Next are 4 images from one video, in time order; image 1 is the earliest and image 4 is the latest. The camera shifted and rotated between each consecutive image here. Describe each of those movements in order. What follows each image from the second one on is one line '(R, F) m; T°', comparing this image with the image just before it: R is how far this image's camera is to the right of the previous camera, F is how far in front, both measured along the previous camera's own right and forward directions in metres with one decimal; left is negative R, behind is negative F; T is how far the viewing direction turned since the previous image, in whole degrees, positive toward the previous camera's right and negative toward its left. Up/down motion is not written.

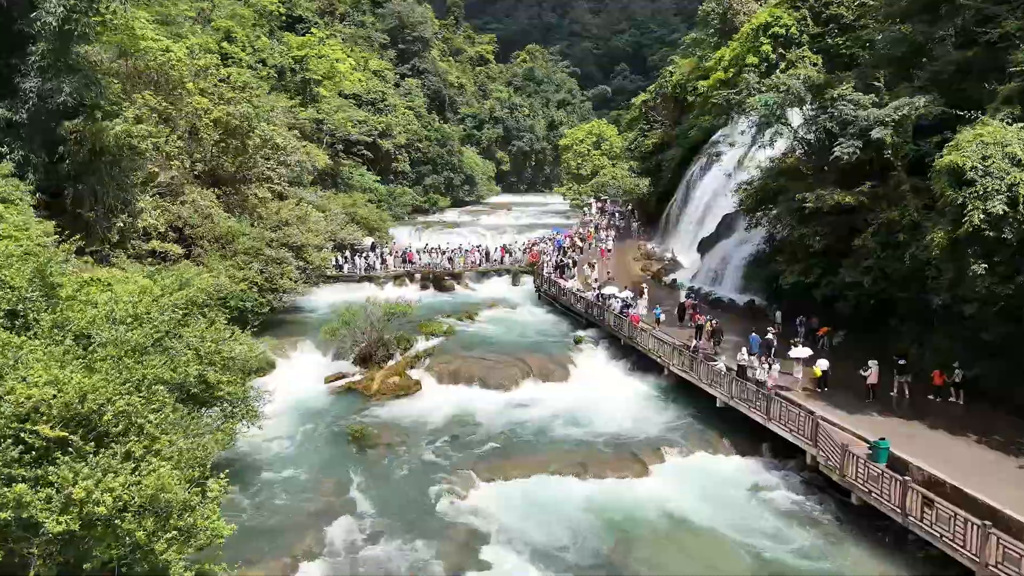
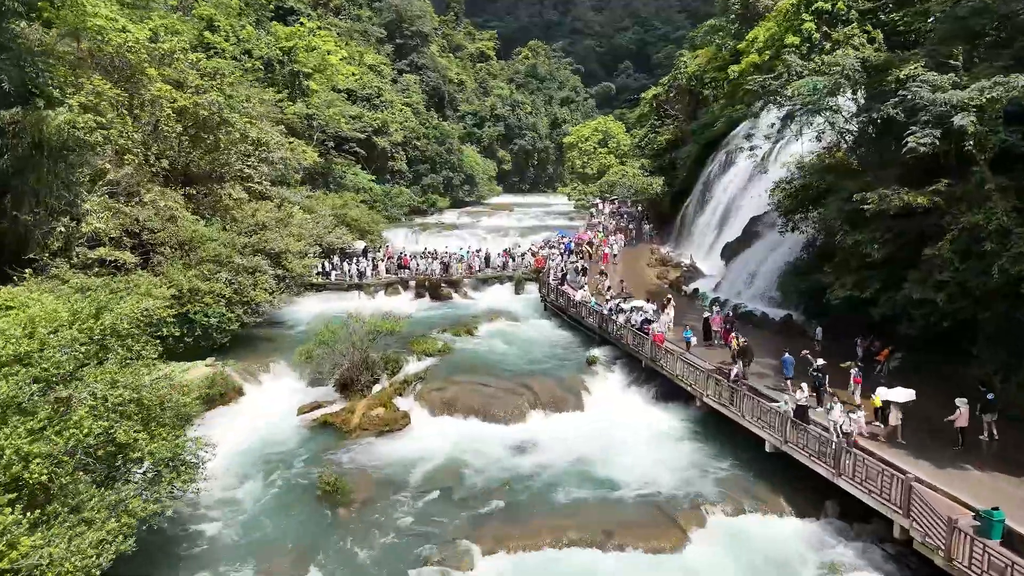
(-0.1, +2.3) m; 0°
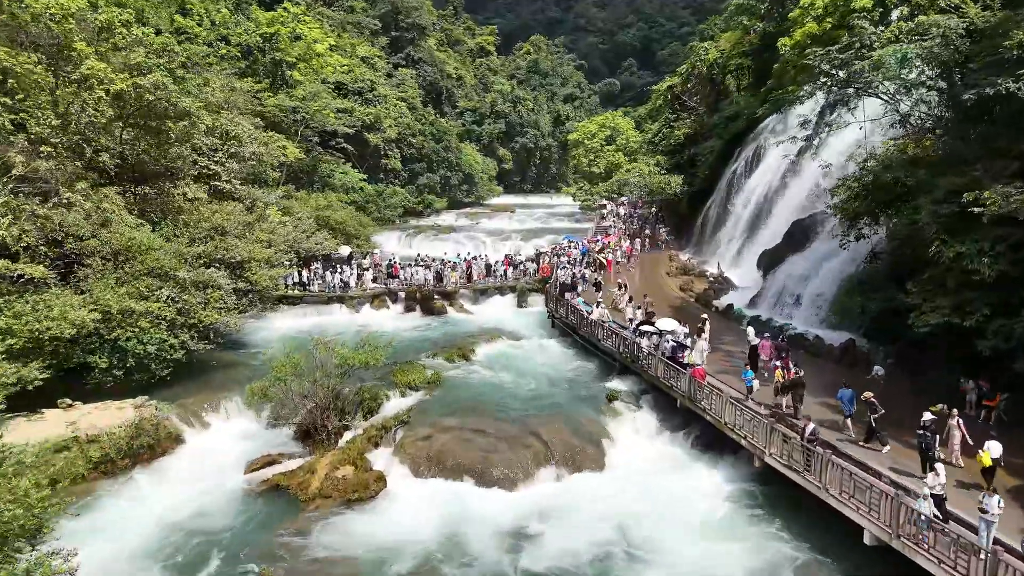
(-0.1, +2.9) m; 0°
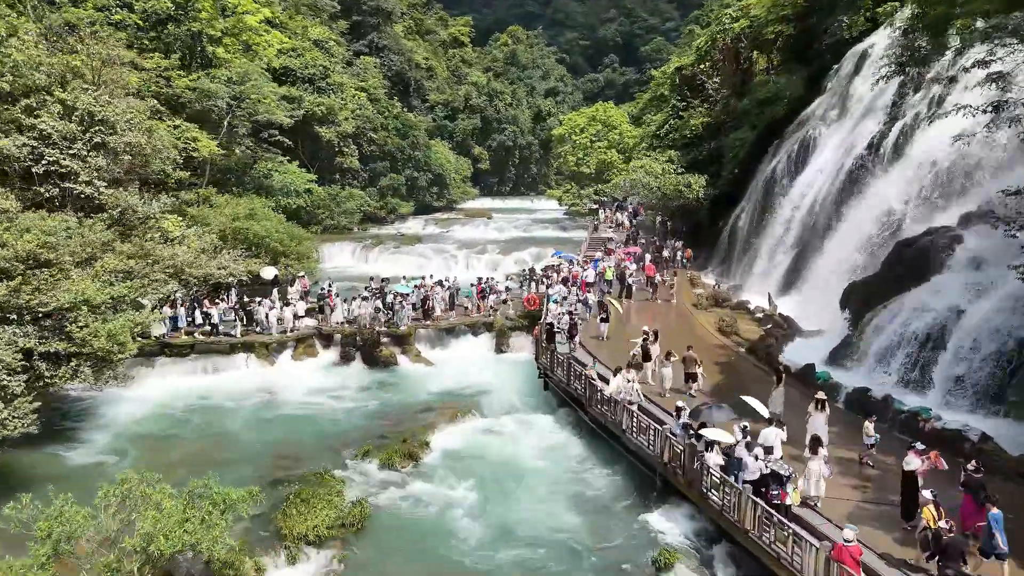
(+0.1, +5.9) m; +2°
